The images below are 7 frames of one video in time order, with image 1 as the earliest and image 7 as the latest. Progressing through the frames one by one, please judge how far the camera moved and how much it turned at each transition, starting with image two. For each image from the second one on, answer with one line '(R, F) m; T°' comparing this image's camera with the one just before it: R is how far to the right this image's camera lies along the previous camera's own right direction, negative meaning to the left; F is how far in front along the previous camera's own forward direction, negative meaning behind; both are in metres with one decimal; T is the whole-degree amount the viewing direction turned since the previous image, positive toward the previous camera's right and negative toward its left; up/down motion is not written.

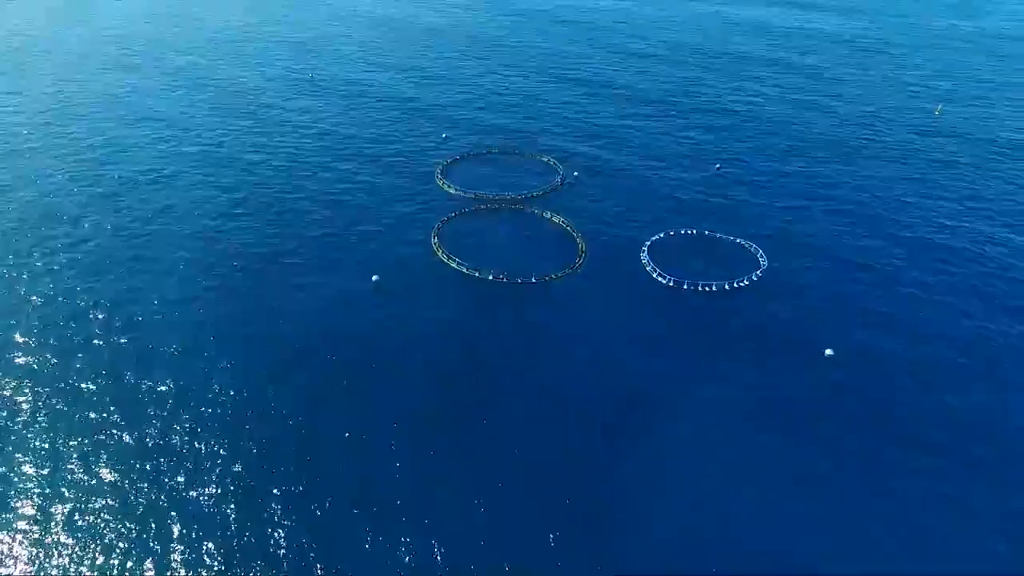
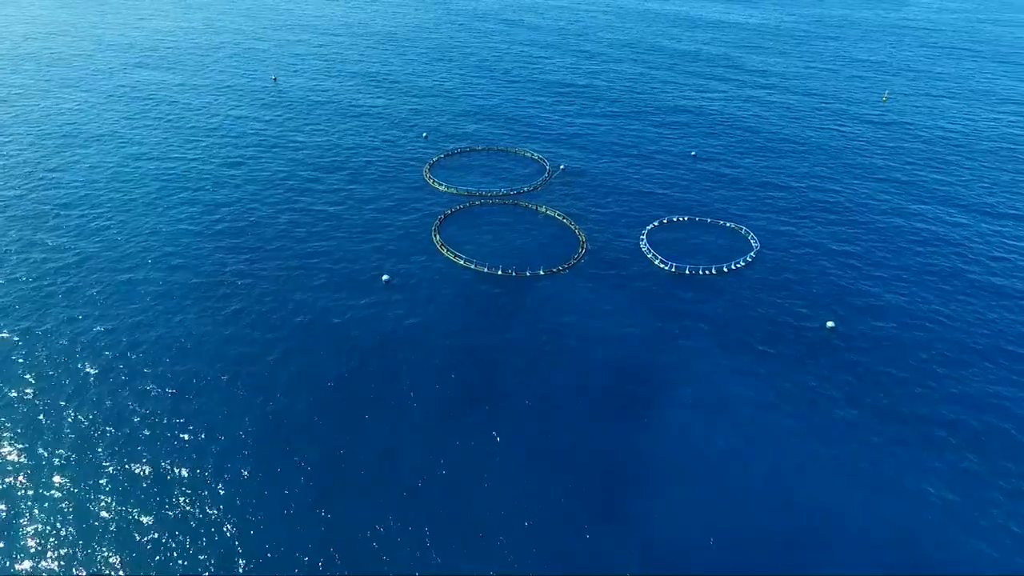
(+1.6, +4.1) m; -1°
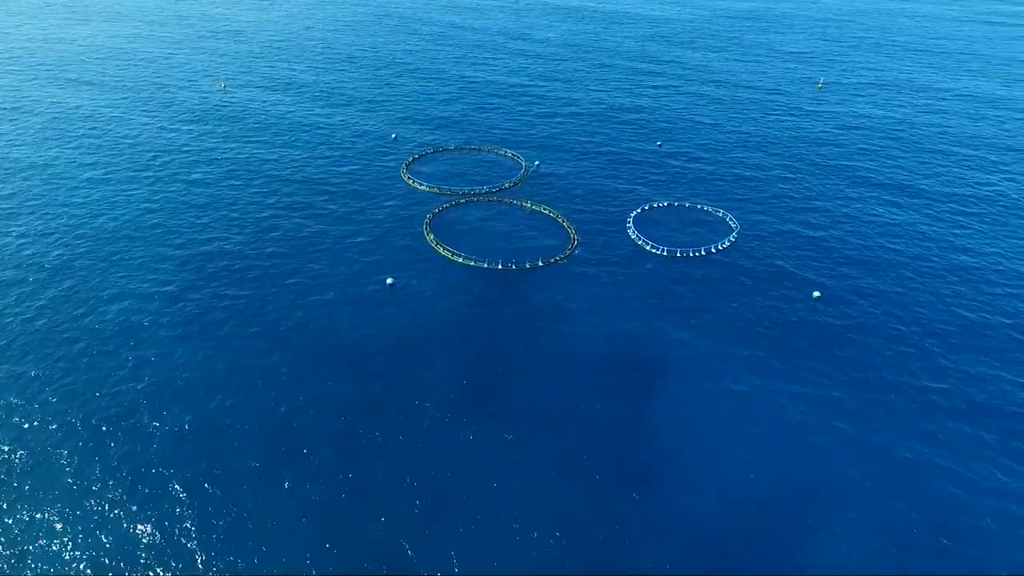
(-6.2, -2.6) m; +5°
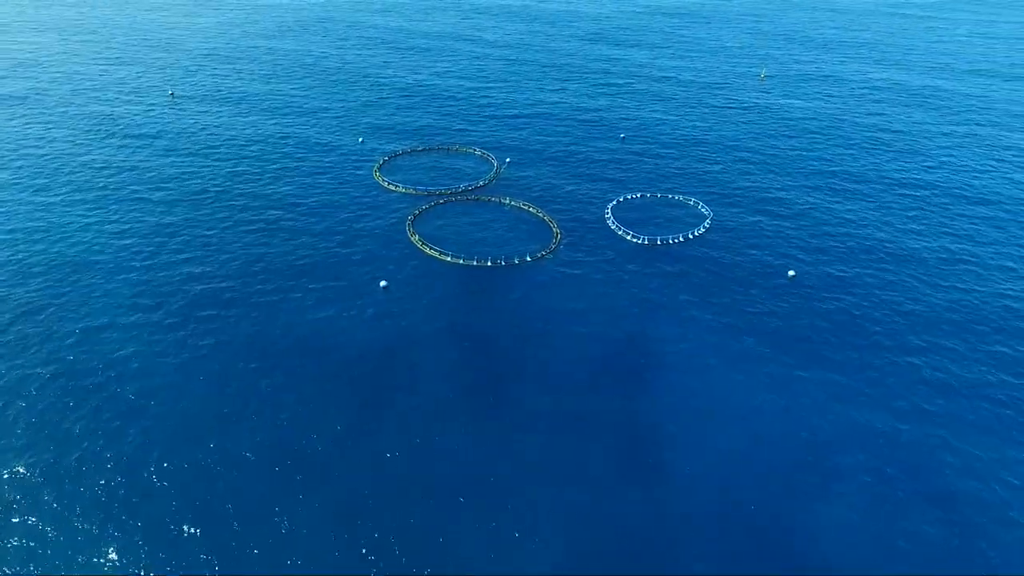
(-5.1, -0.3) m; +4°
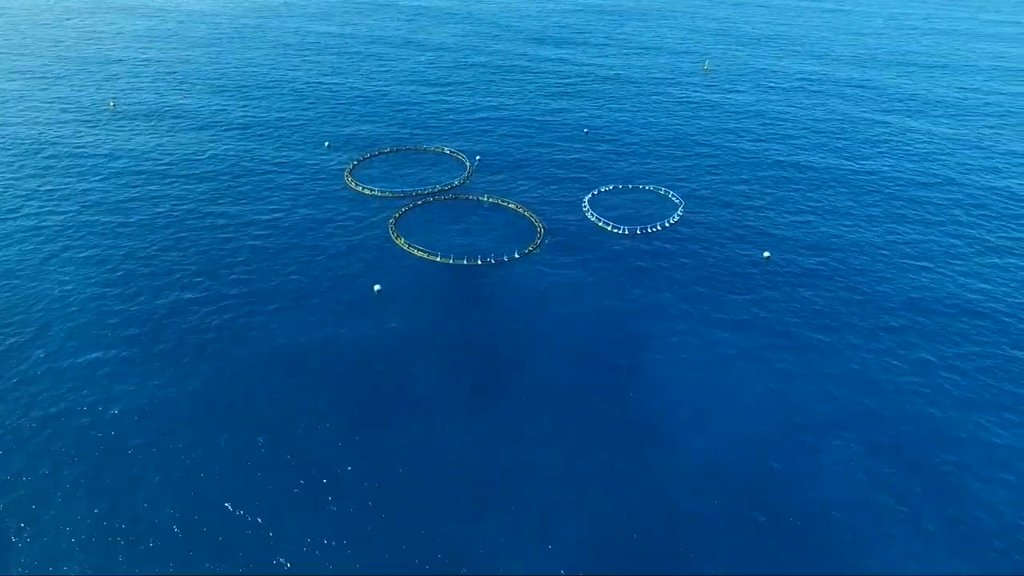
(-5.3, -0.3) m; +4°
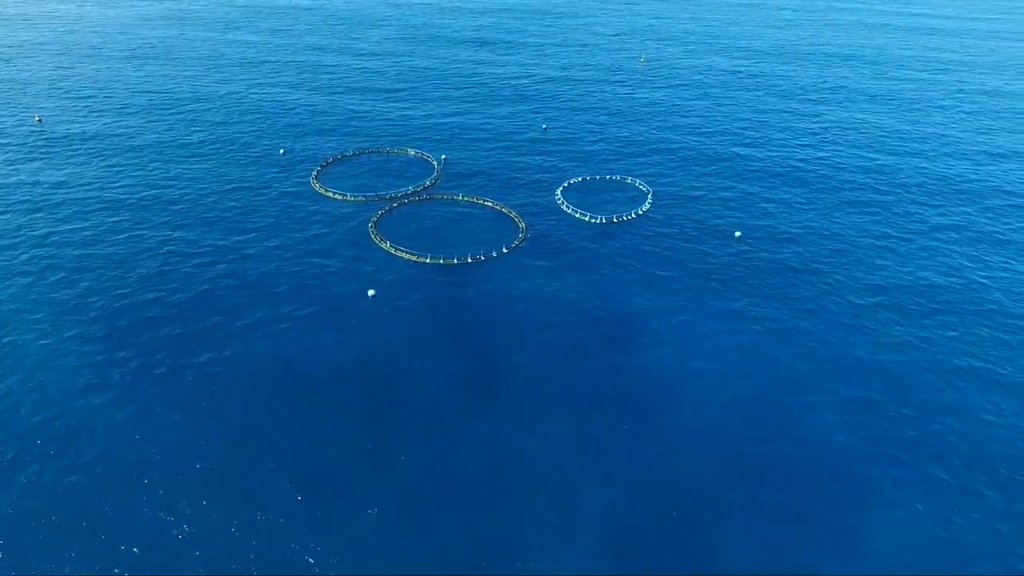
(-6.3, -0.1) m; +5°
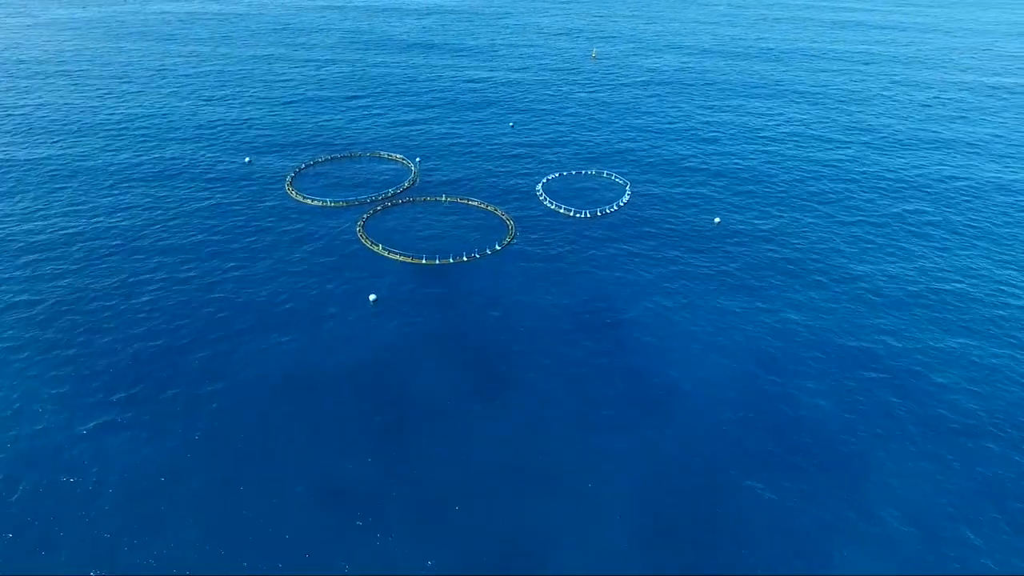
(-5.9, -0.1) m; +4°
